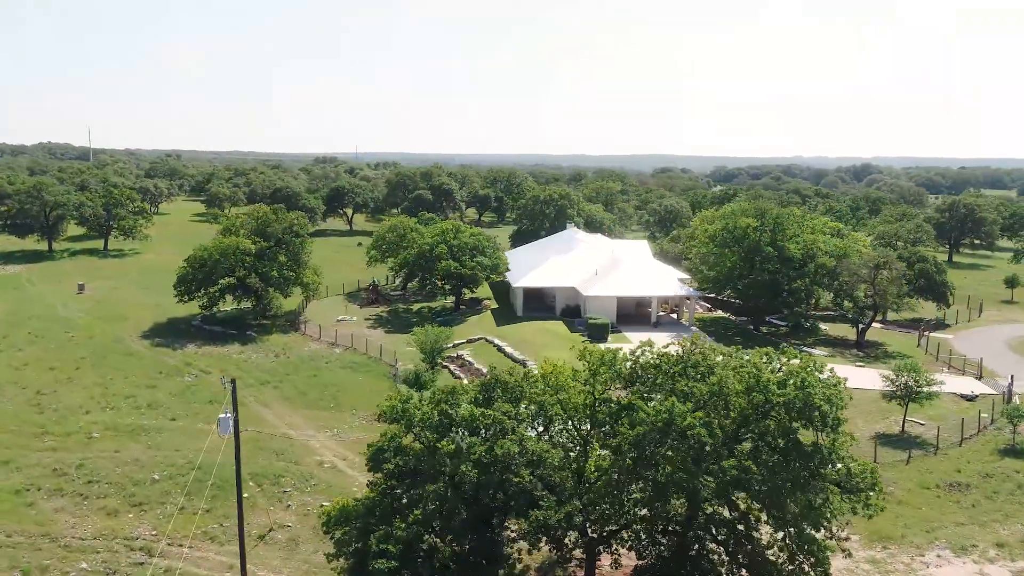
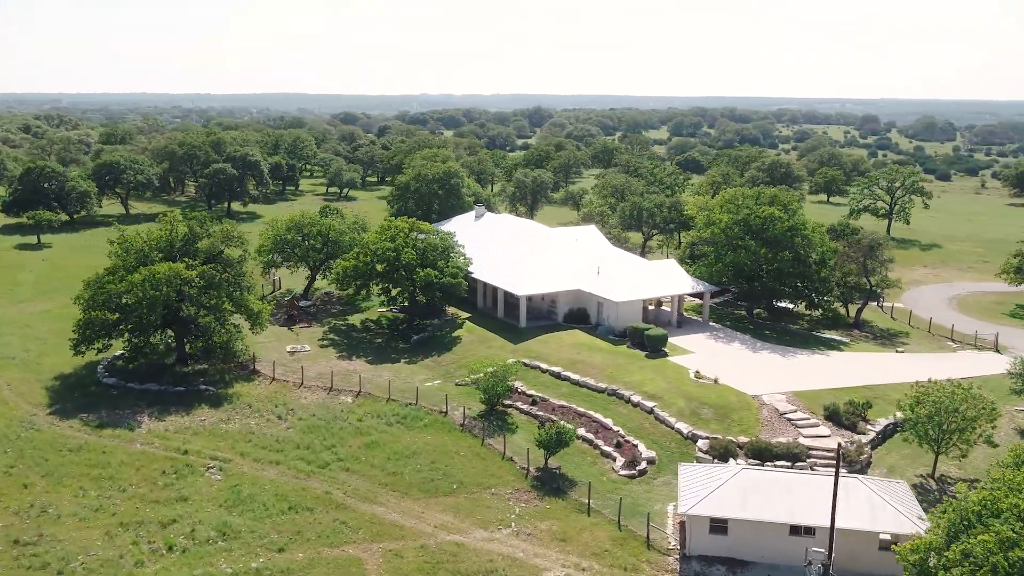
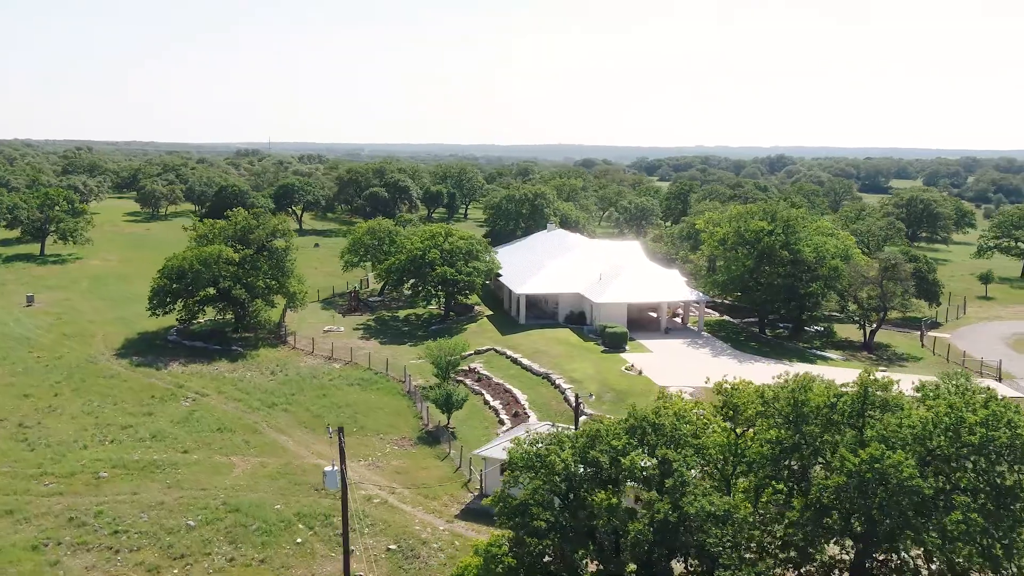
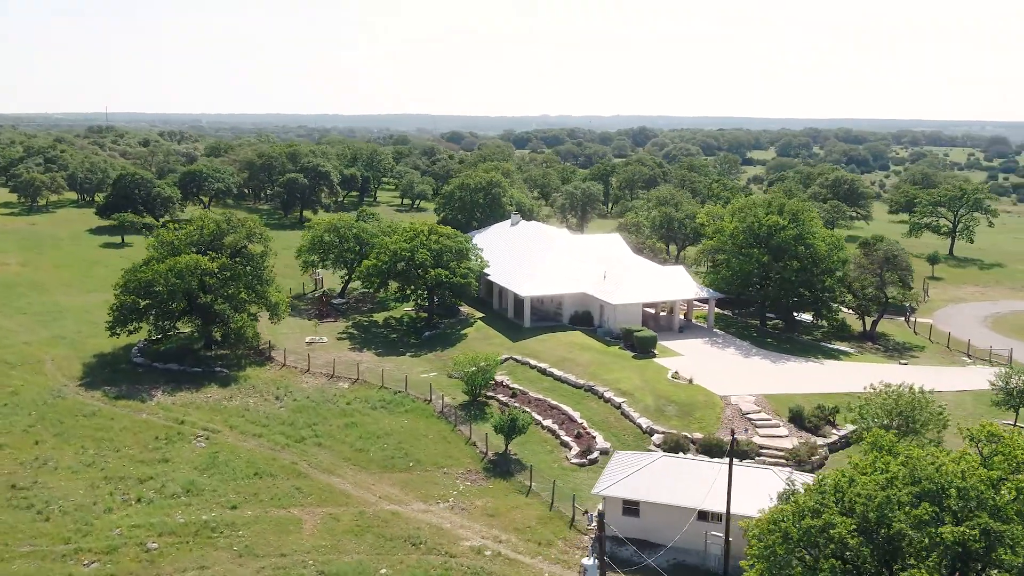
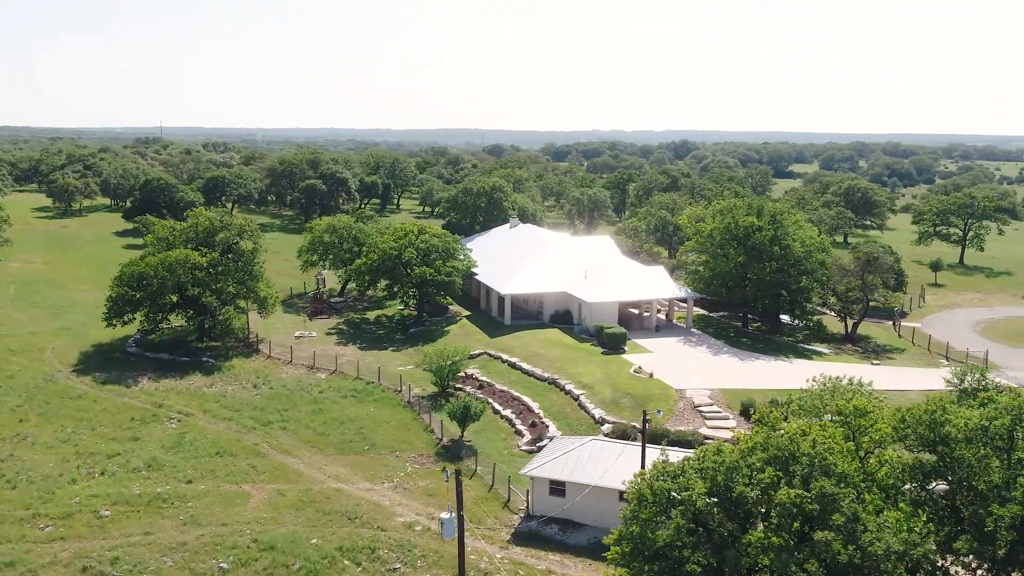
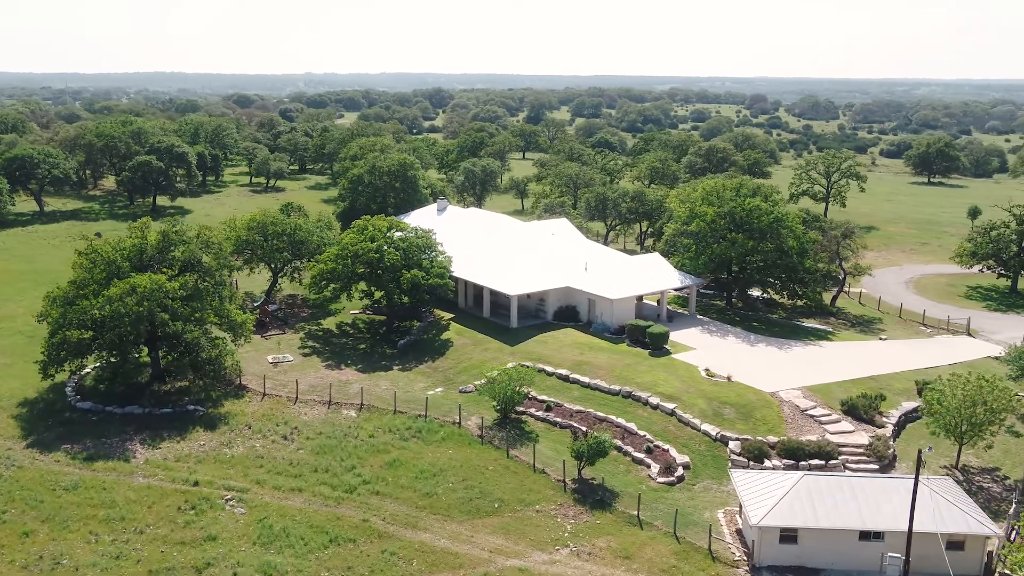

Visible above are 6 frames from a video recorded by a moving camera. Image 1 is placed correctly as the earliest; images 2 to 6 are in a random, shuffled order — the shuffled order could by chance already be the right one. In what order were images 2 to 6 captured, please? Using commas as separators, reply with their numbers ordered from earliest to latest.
3, 5, 4, 2, 6
